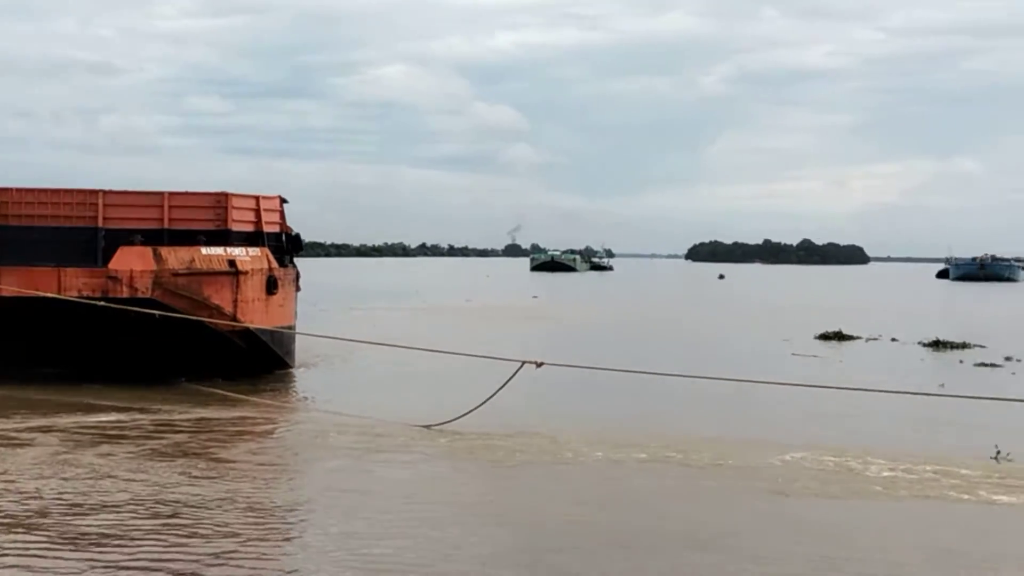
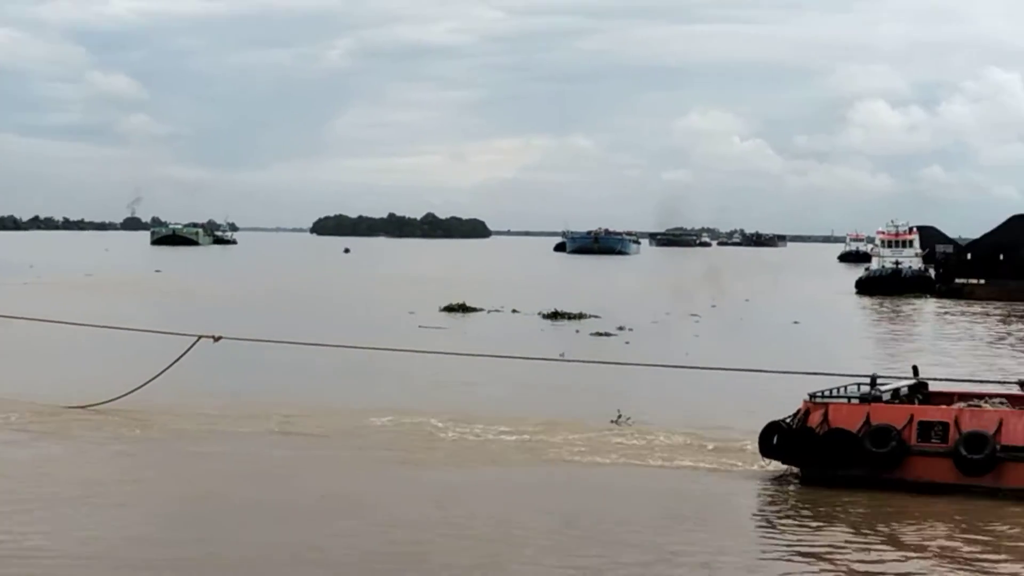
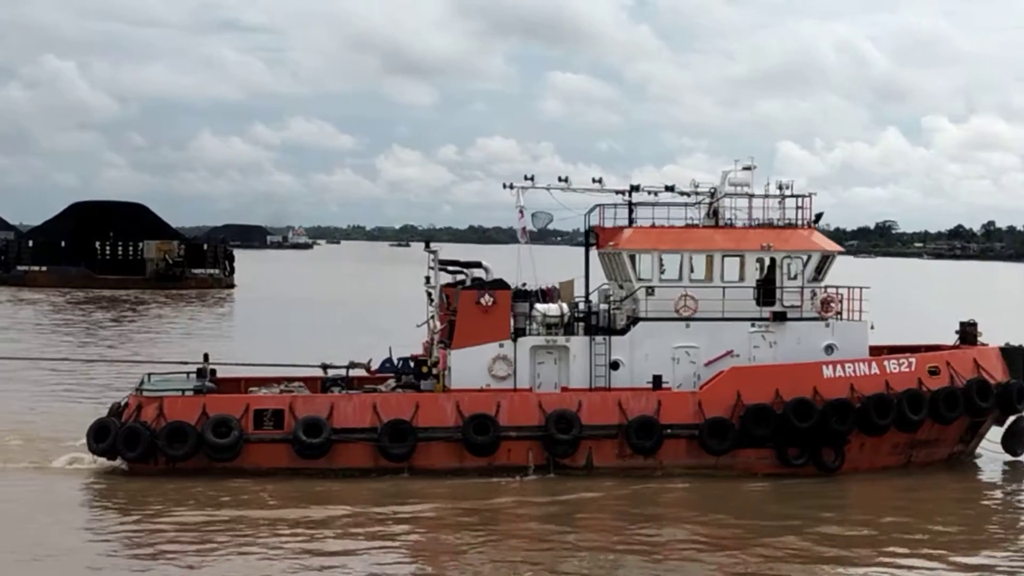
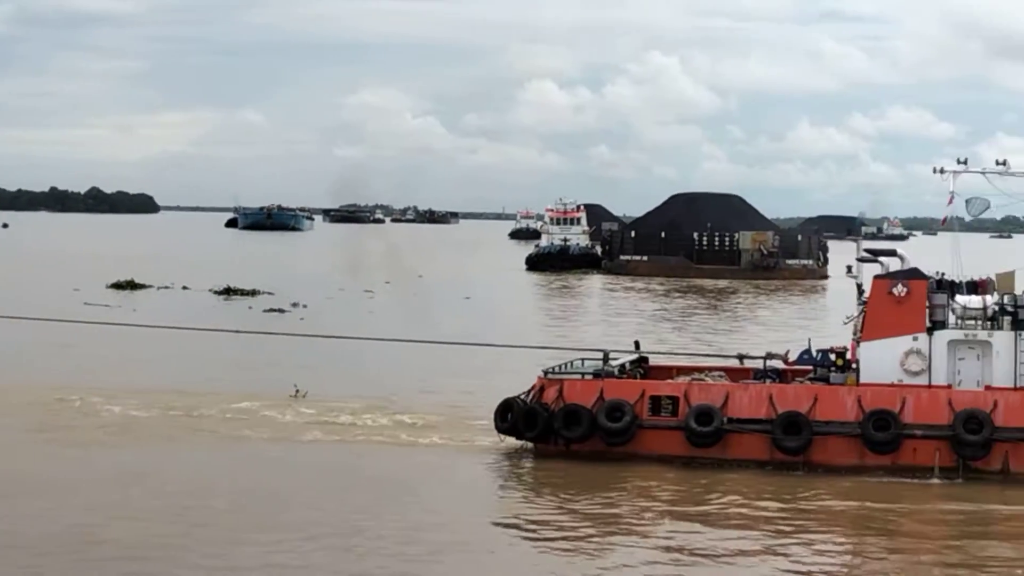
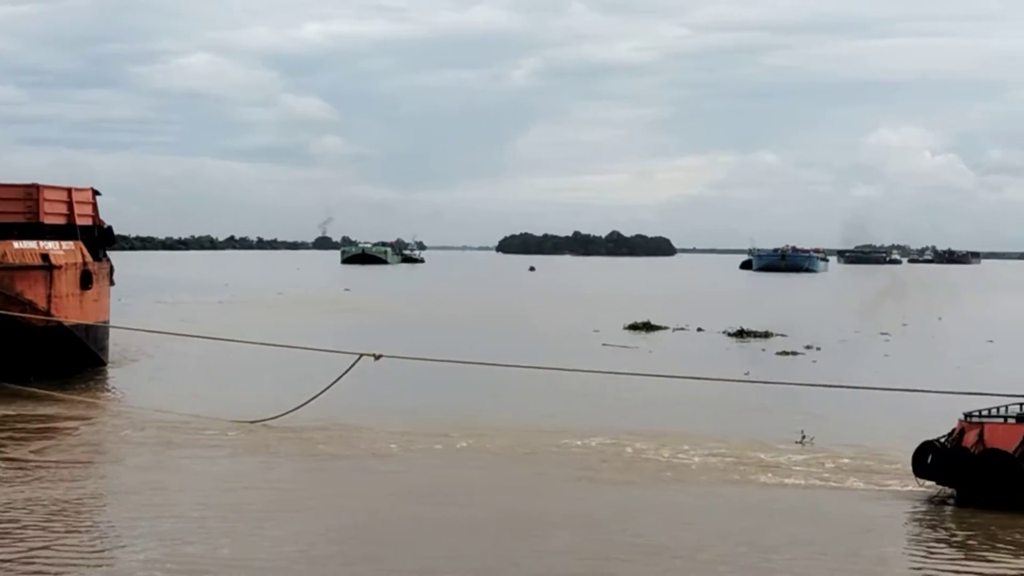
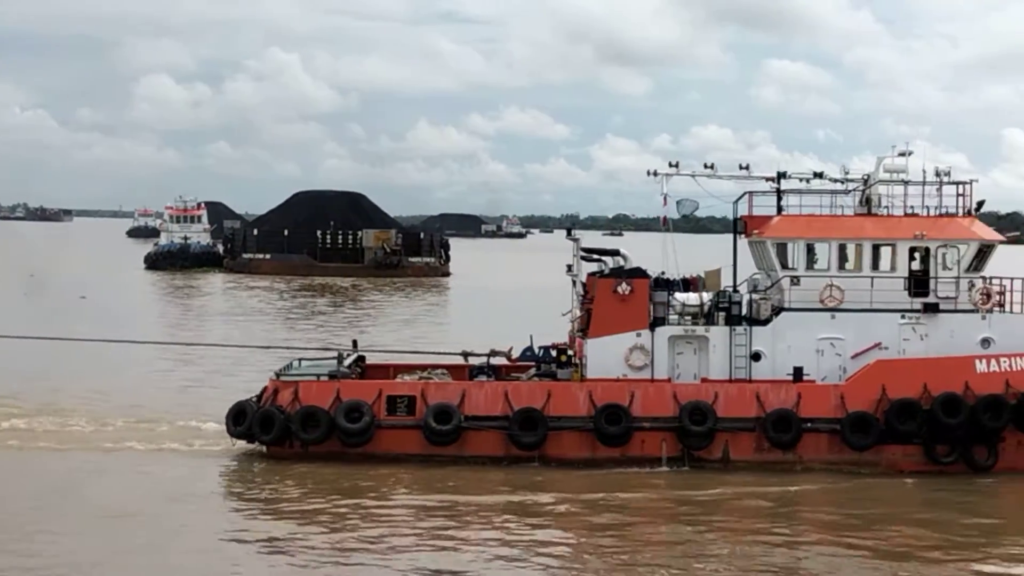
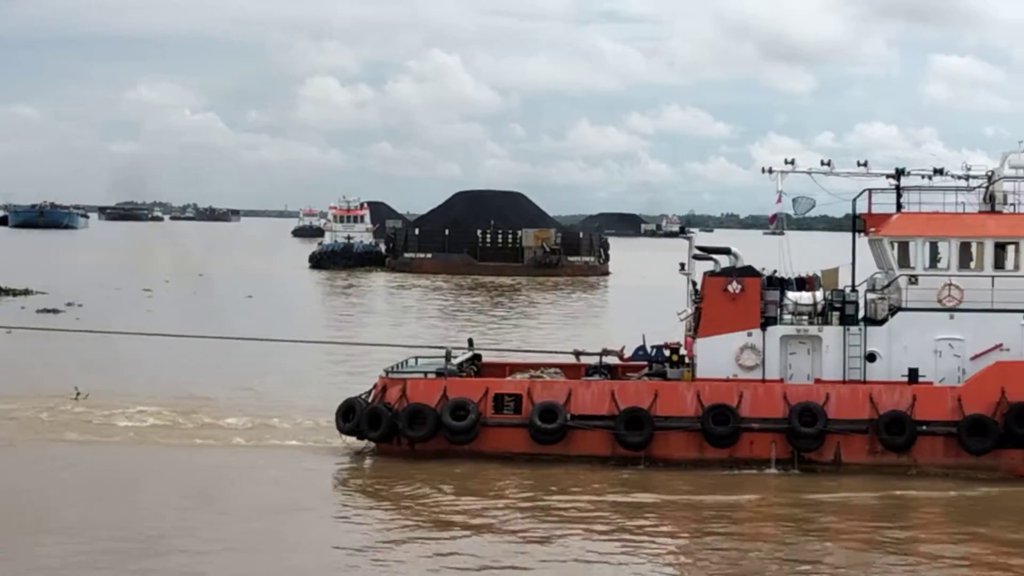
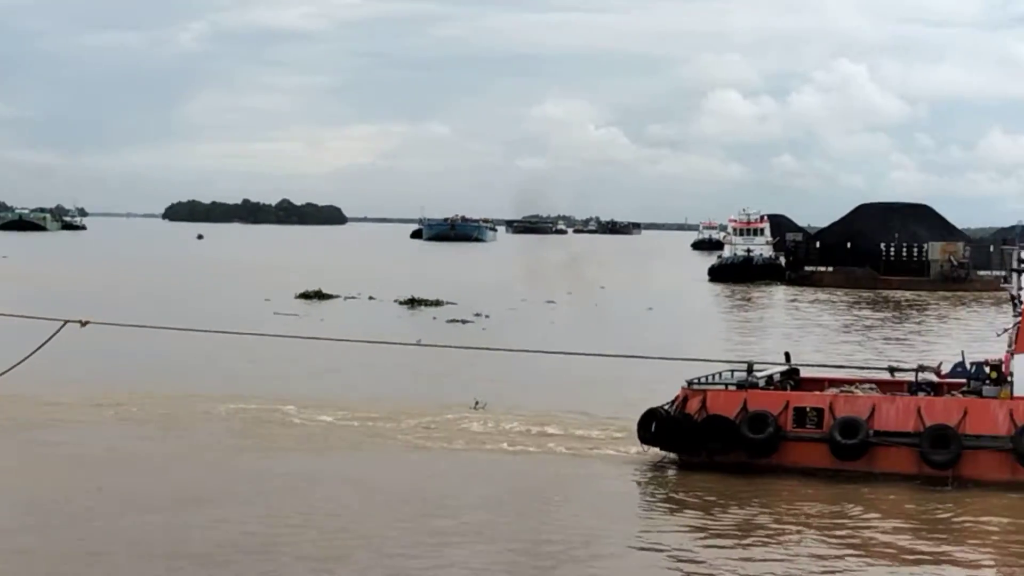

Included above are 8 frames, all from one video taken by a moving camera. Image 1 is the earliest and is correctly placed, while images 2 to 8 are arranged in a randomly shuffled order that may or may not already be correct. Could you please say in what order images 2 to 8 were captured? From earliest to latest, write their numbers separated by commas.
5, 2, 8, 4, 7, 6, 3
